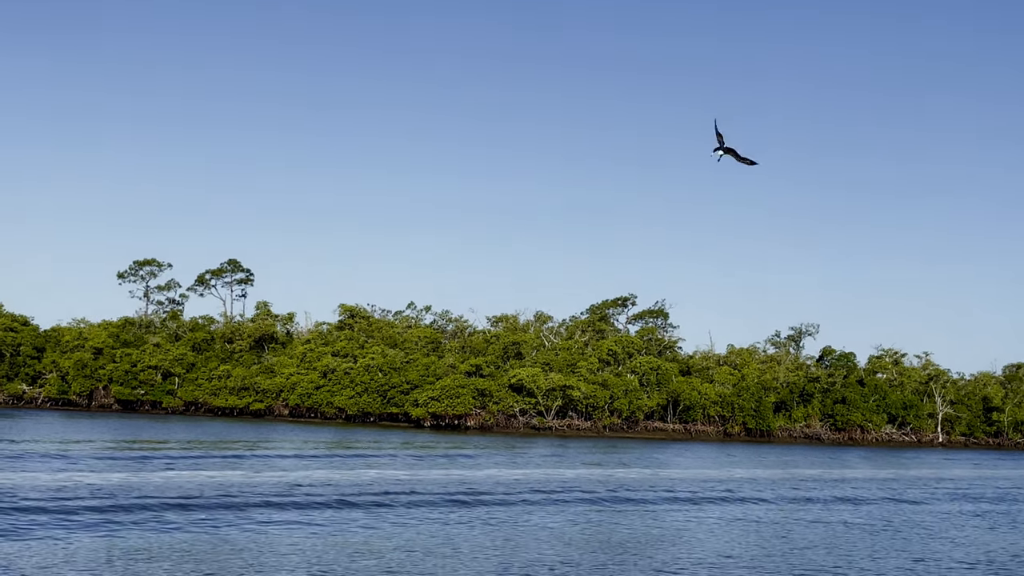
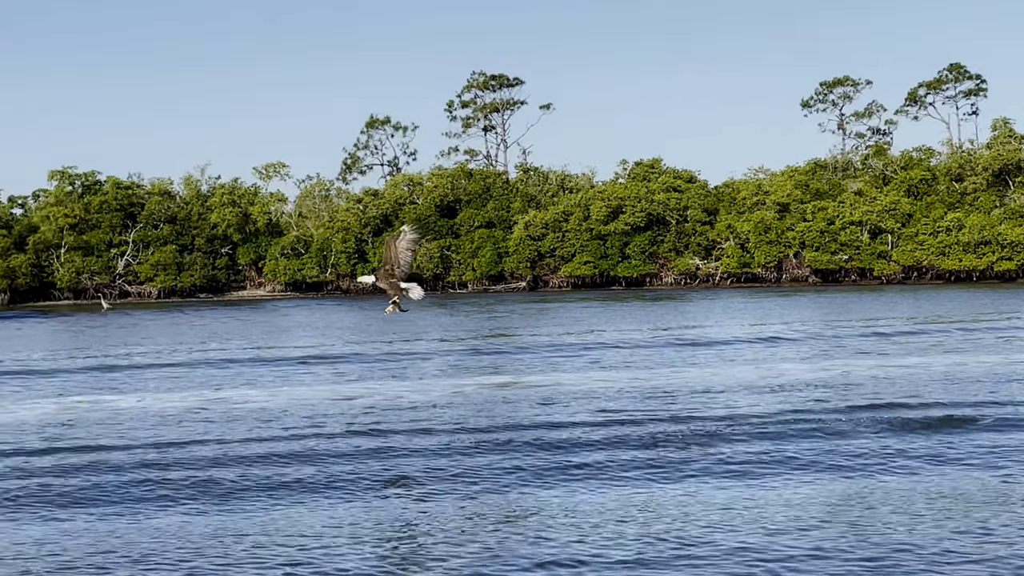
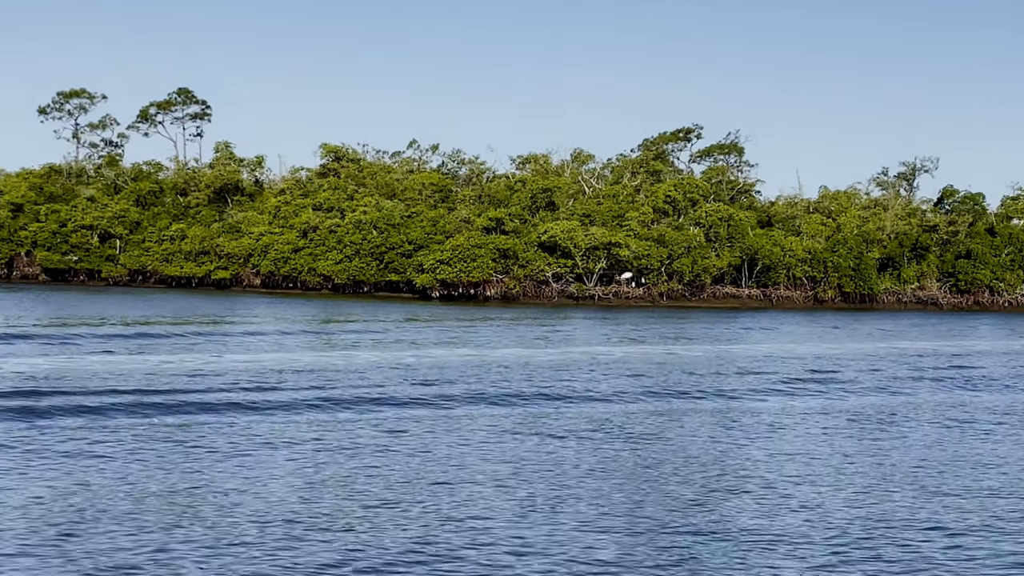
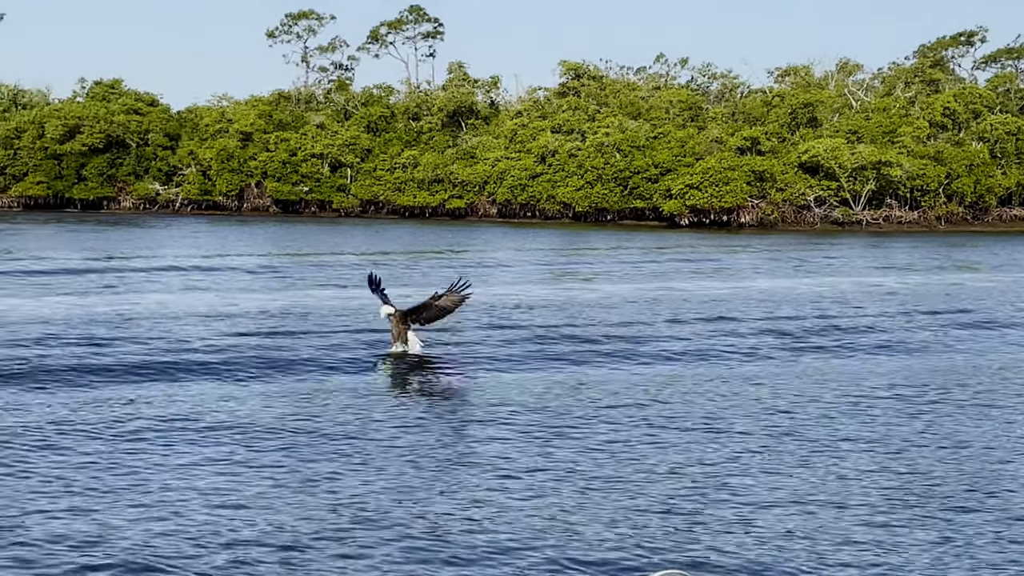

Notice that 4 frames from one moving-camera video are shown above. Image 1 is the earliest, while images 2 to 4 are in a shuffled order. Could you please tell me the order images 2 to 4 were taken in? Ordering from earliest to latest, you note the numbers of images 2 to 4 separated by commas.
3, 4, 2
